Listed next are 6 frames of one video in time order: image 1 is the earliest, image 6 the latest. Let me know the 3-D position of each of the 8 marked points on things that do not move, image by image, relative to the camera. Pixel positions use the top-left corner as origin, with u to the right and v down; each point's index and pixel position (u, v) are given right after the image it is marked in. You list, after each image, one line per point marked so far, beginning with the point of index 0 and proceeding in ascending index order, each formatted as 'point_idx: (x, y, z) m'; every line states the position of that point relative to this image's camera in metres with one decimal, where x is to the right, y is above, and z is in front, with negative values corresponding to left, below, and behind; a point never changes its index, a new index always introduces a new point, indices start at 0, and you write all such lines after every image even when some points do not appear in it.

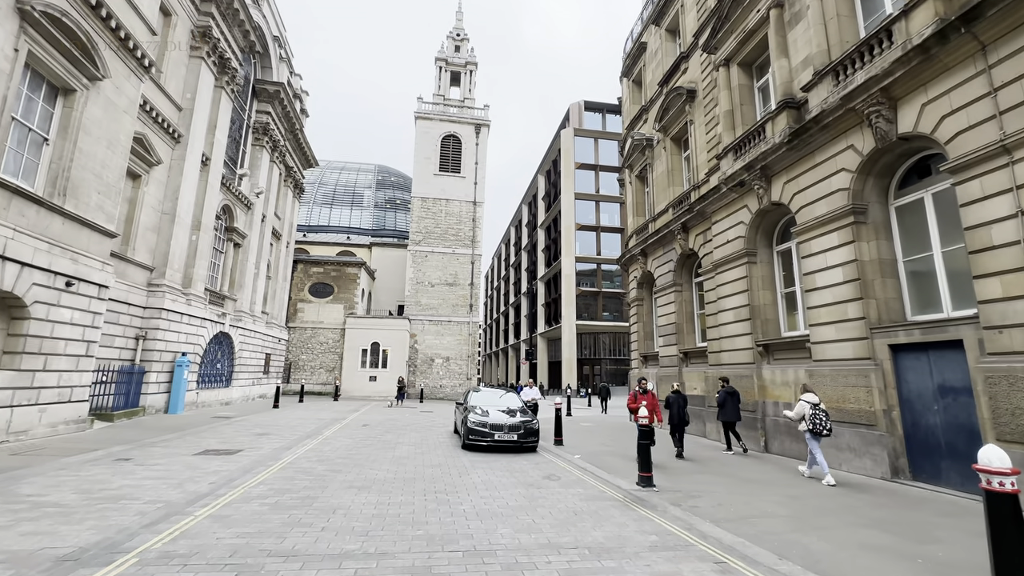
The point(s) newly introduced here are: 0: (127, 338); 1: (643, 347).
0: (-12.6, -1.6, +14.6) m
1: (+5.3, -2.4, +18.1) m
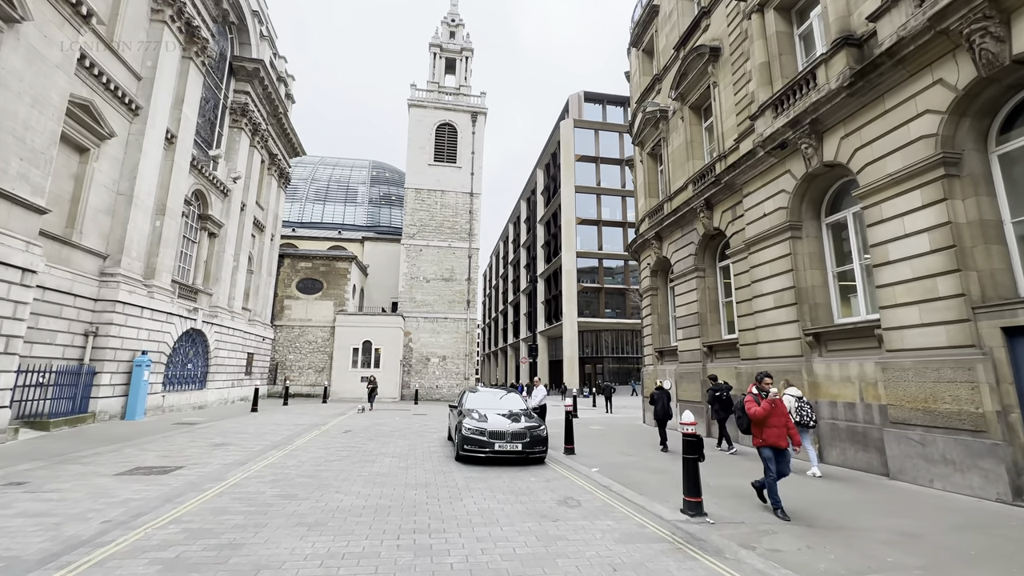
0: (-12.5, -1.3, +12.8) m
1: (+5.3, -2.0, +16.3) m
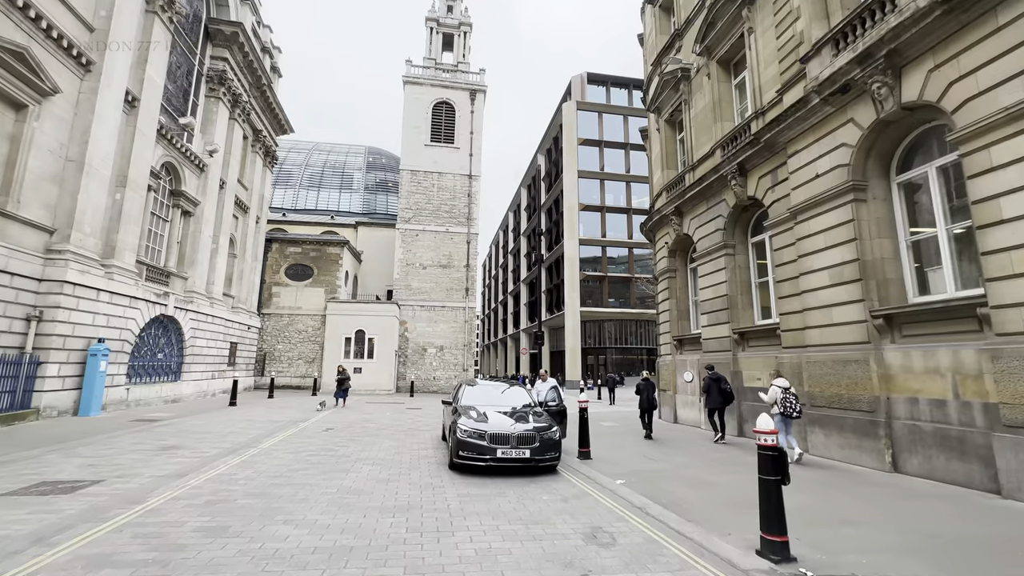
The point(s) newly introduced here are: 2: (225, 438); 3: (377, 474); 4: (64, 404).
0: (-12.5, -0.8, +11.1) m
1: (+5.4, -1.4, +14.7) m
2: (-6.2, -3.2, +9.7) m
3: (-2.1, -2.9, +6.9) m
4: (-12.2, -3.2, +12.2) m
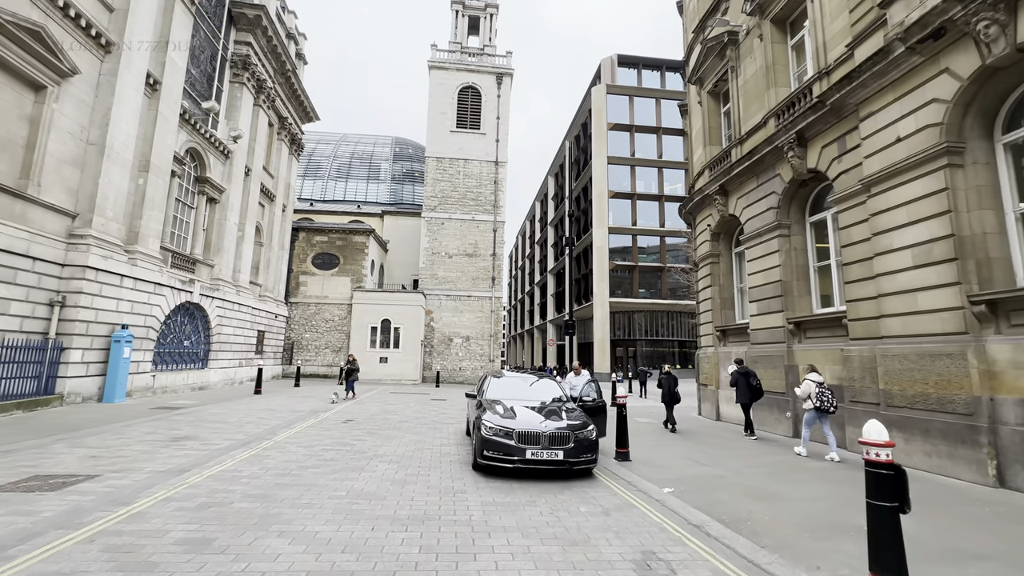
0: (-11.8, -0.4, +11.0) m
1: (+6.3, -0.9, +13.5) m
2: (-5.6, -2.9, +9.2) m
3: (-1.6, -2.6, +6.2) m
4: (-11.5, -2.8, +12.1) m
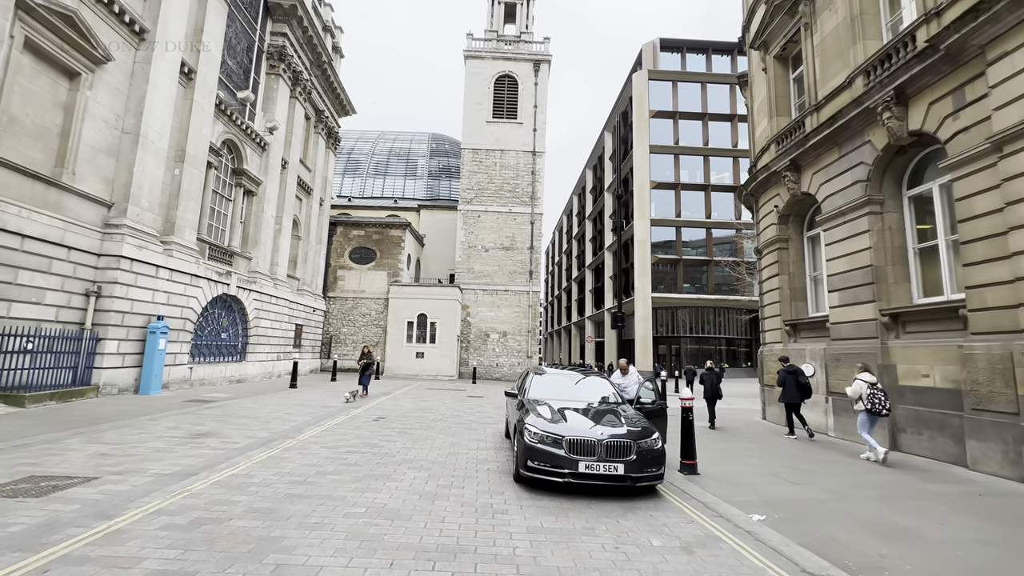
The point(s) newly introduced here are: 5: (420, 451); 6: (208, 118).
0: (-10.8, -0.2, +10.9) m
1: (+7.4, -0.6, +12.0) m
2: (-4.8, -2.7, +8.7) m
3: (-1.1, -2.3, +5.3) m
4: (-10.4, -2.5, +12.0) m
5: (-1.5, -2.6, +7.2) m
6: (-10.4, +5.8, +15.3) m
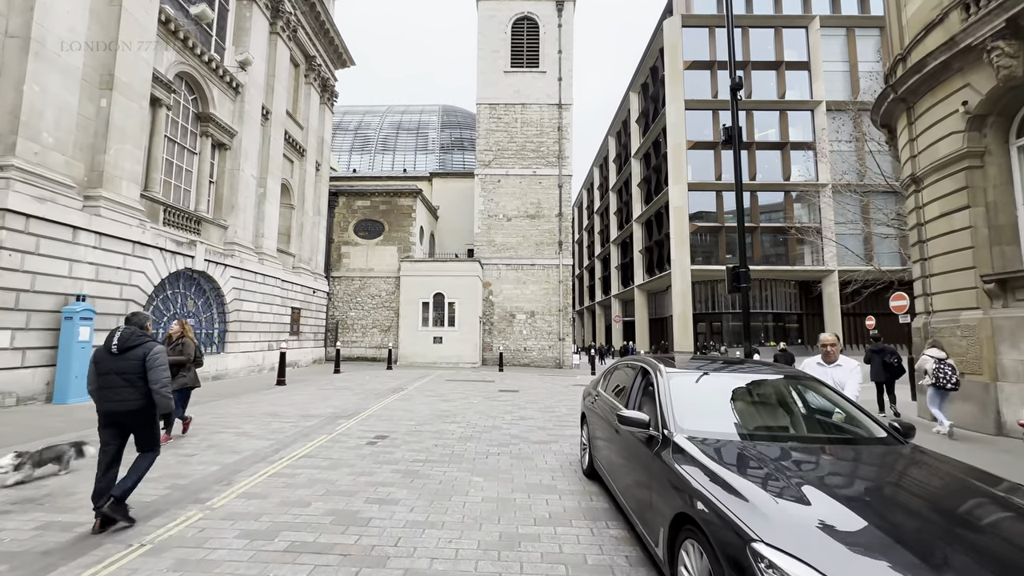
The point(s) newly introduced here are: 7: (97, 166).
0: (-9.8, +0.4, +7.4) m
1: (+8.4, +0.5, +7.9) m
2: (-3.8, -2.0, +5.1) m
3: (-0.2, -1.7, +1.6) m
4: (-9.3, -1.9, +8.6) m
5: (-0.6, -2.0, +3.5) m
6: (-9.4, +6.5, +11.6) m
7: (-9.6, +2.8, +10.4) m
